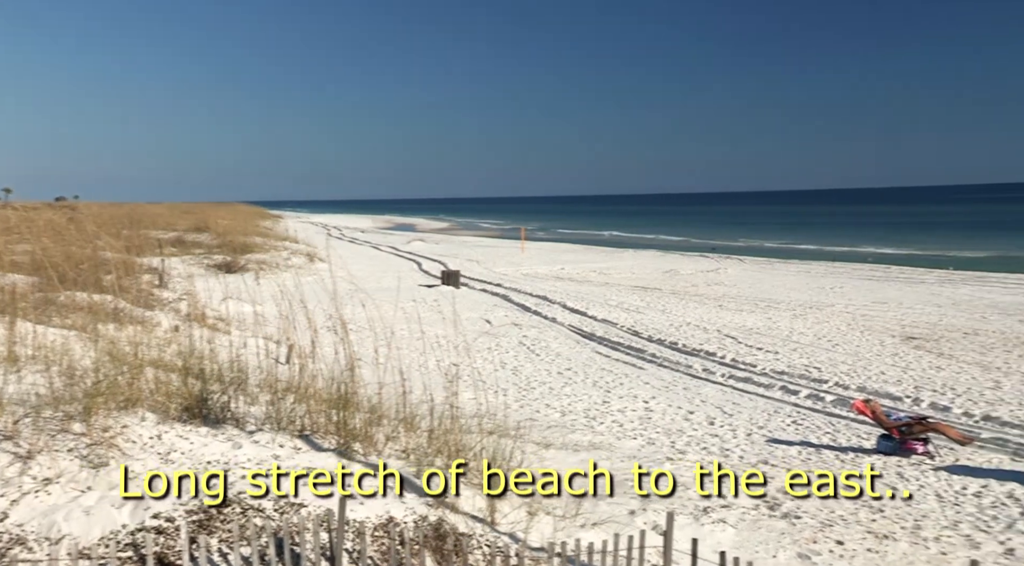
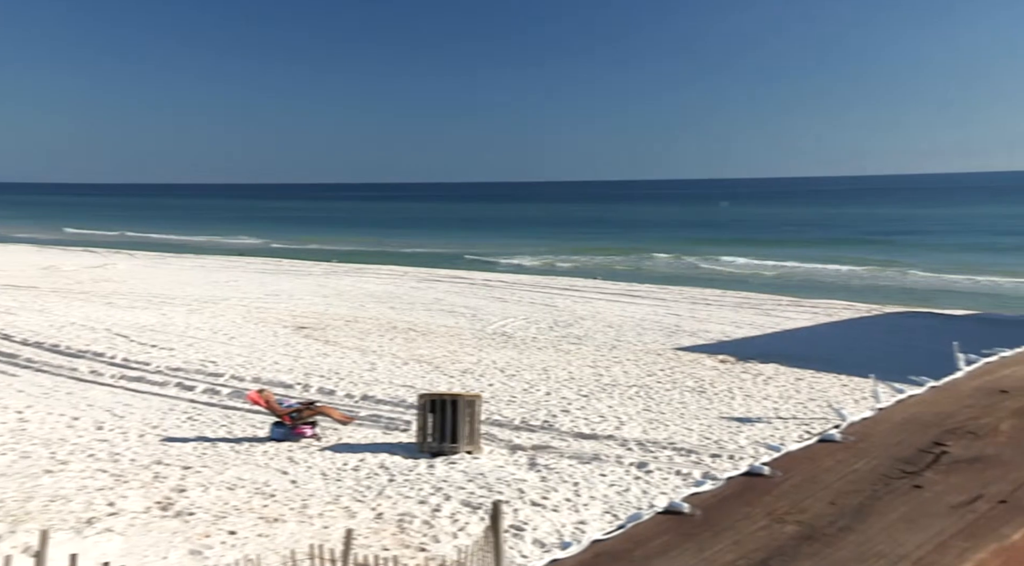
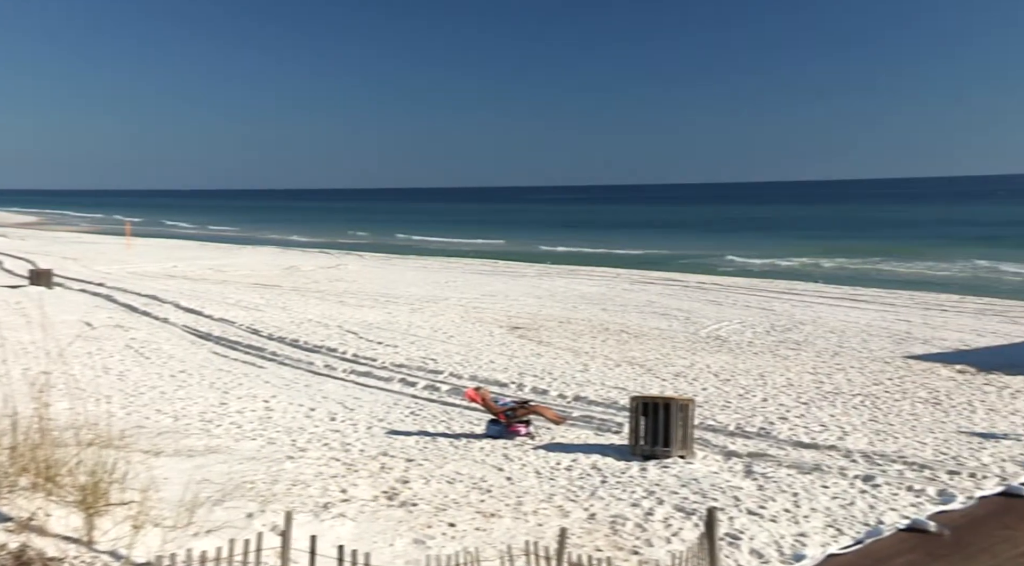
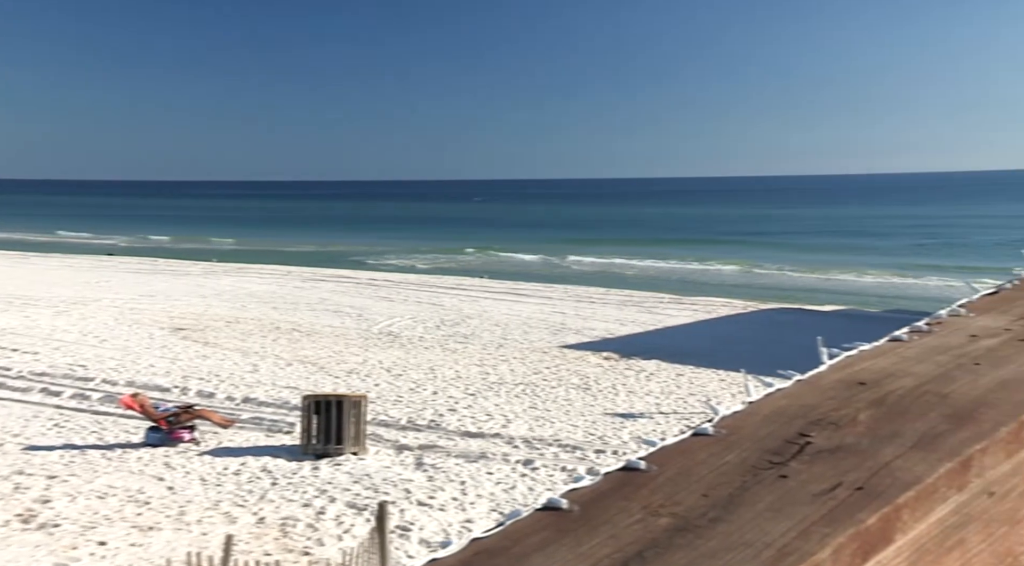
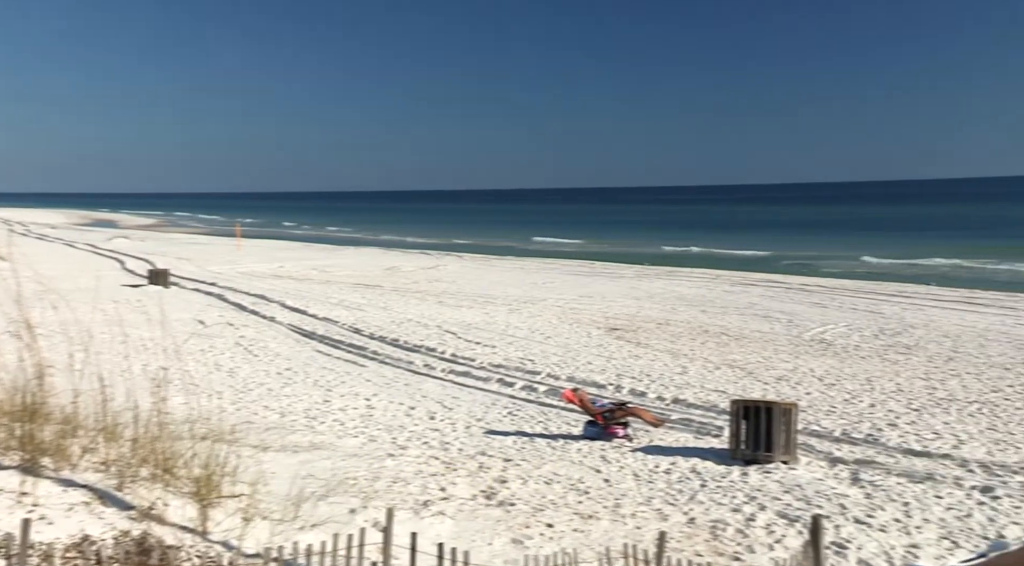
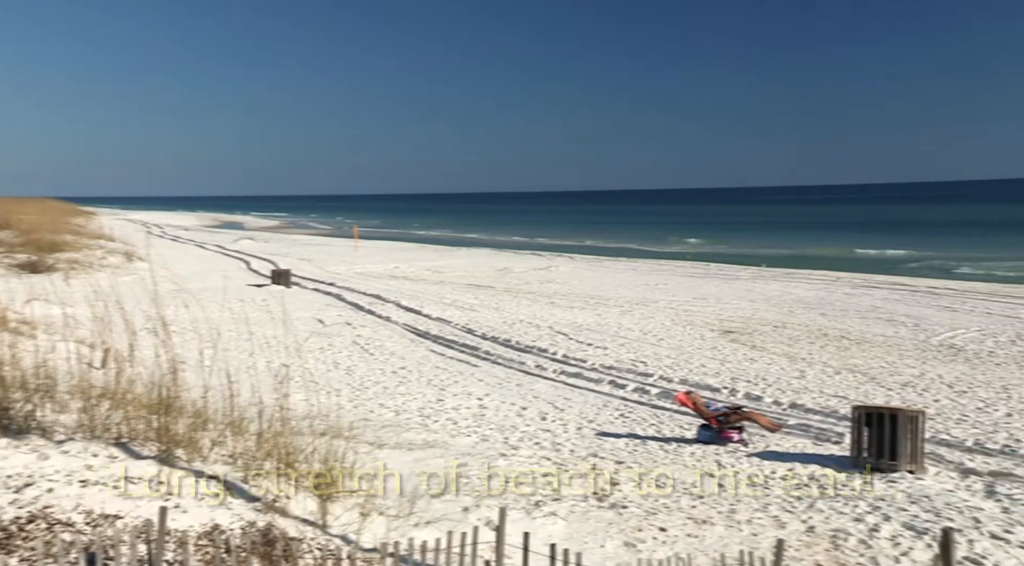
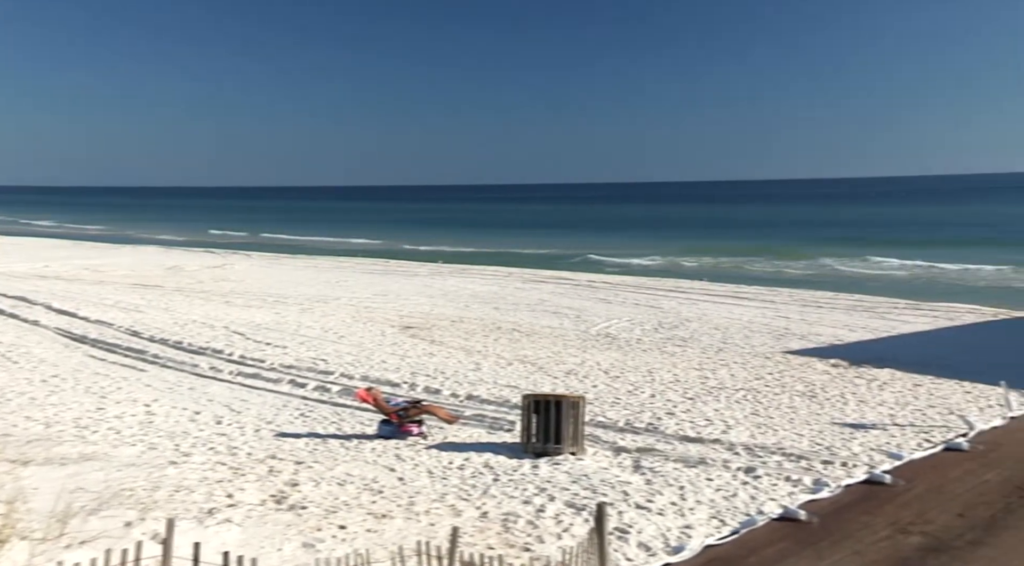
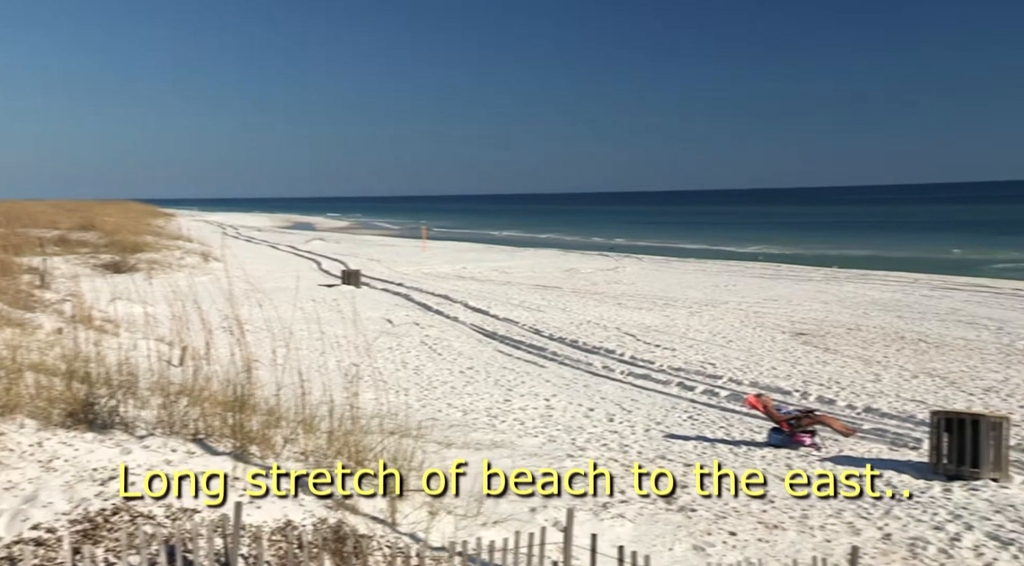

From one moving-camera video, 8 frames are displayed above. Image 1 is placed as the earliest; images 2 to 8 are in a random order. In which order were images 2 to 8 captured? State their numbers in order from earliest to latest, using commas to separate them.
8, 6, 5, 3, 7, 2, 4
